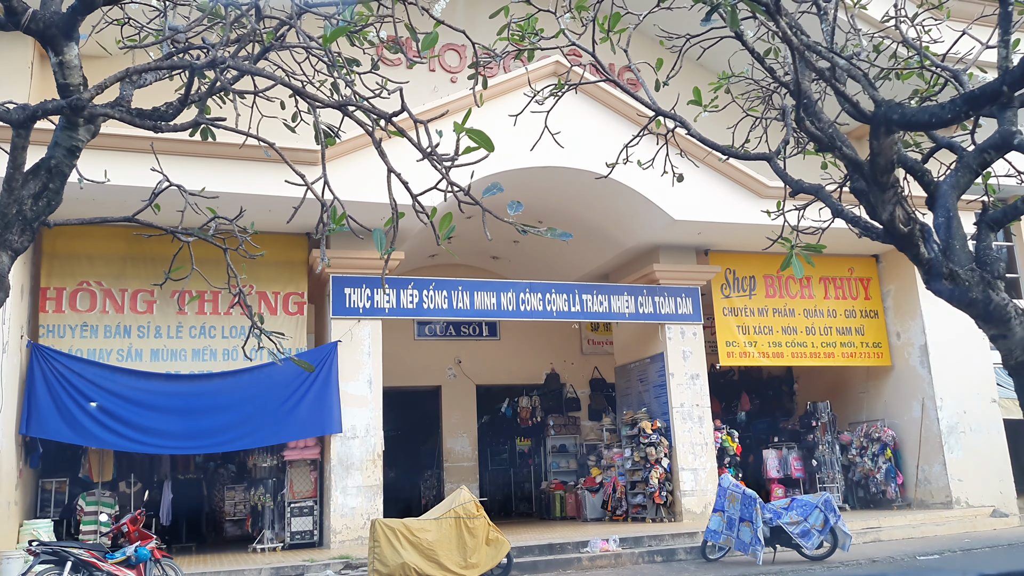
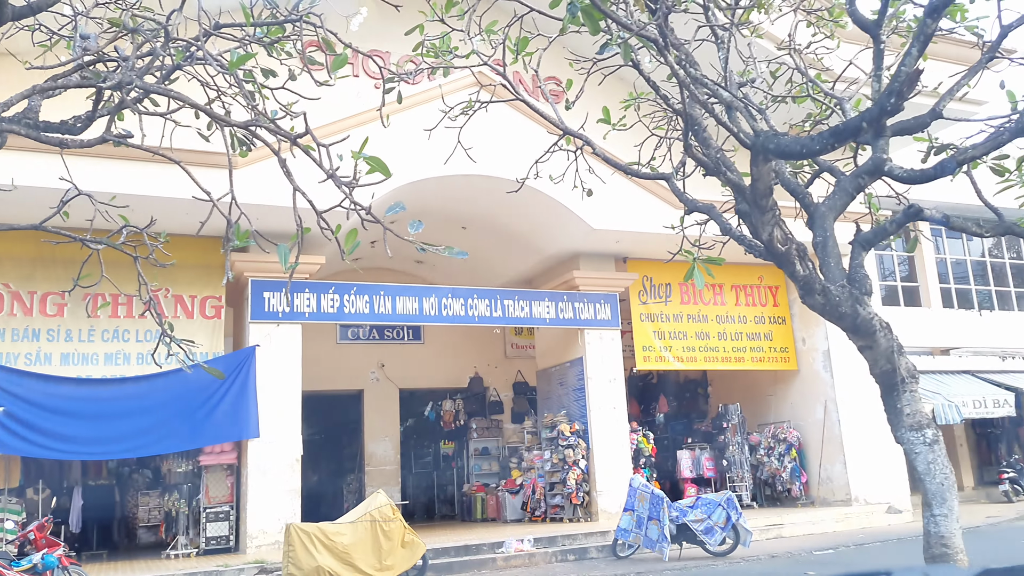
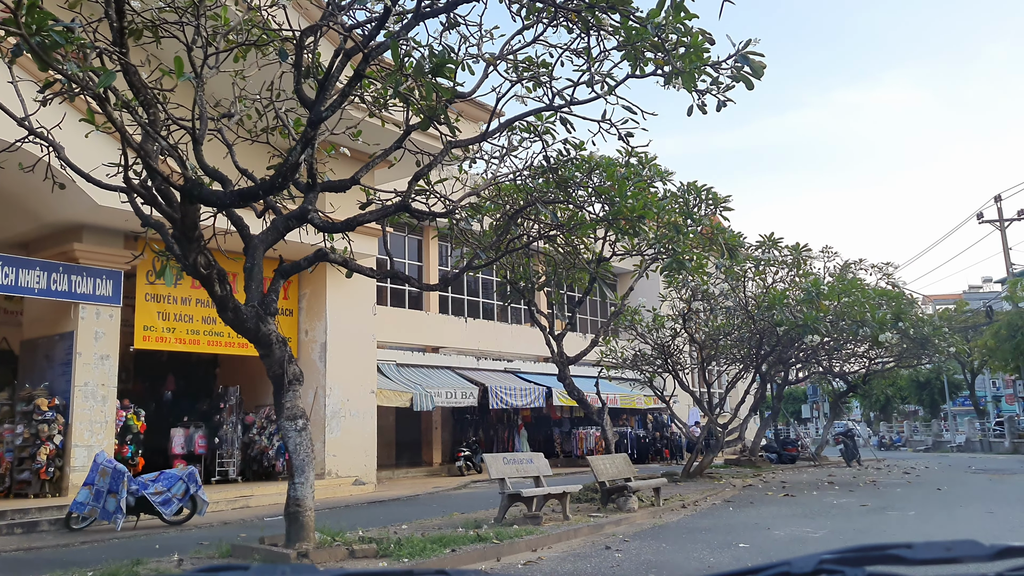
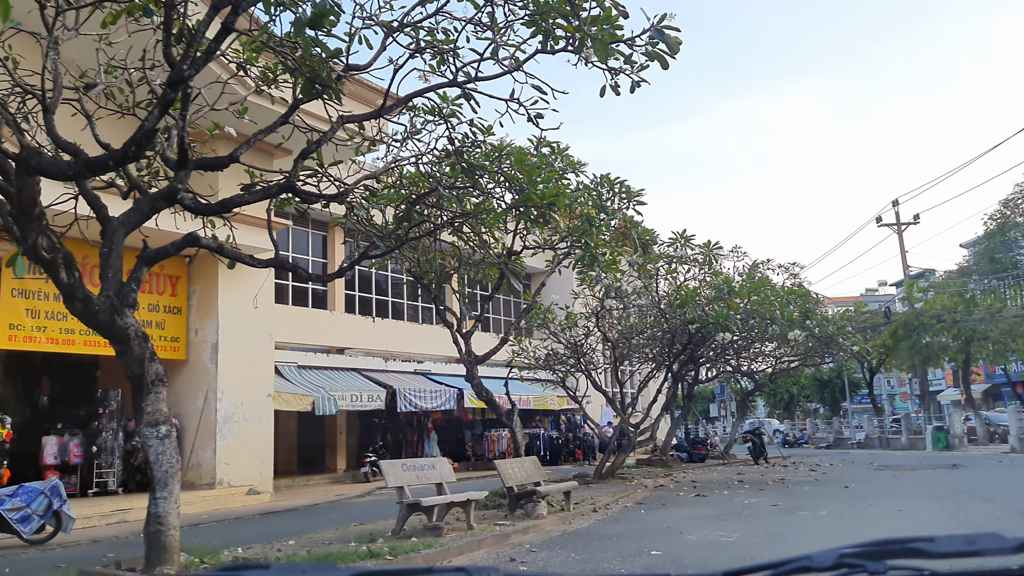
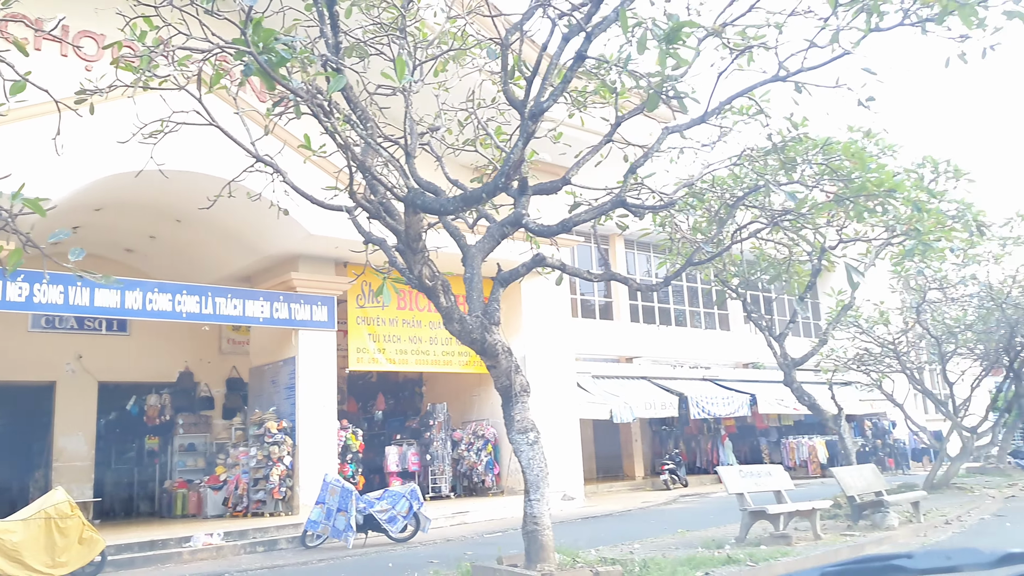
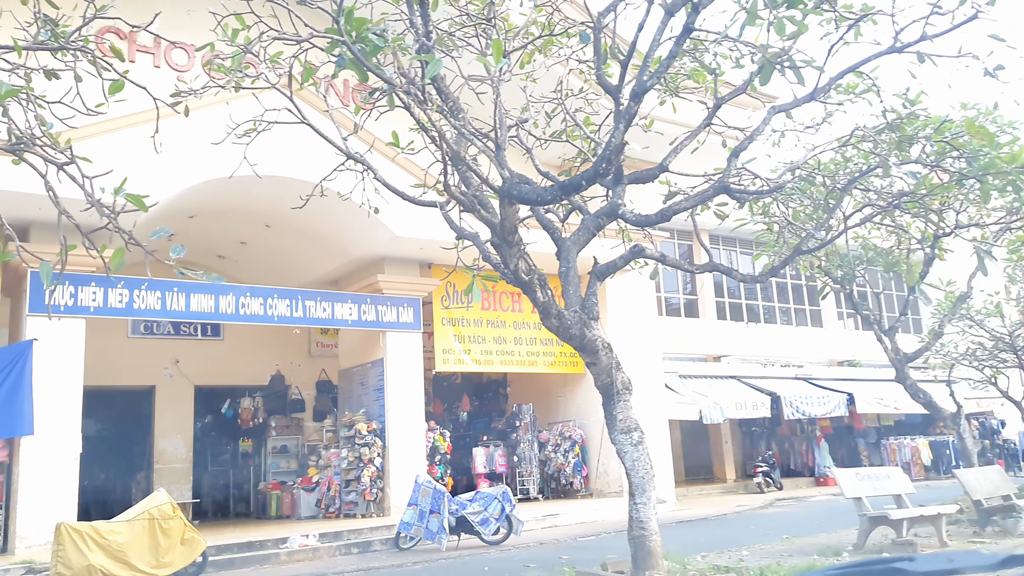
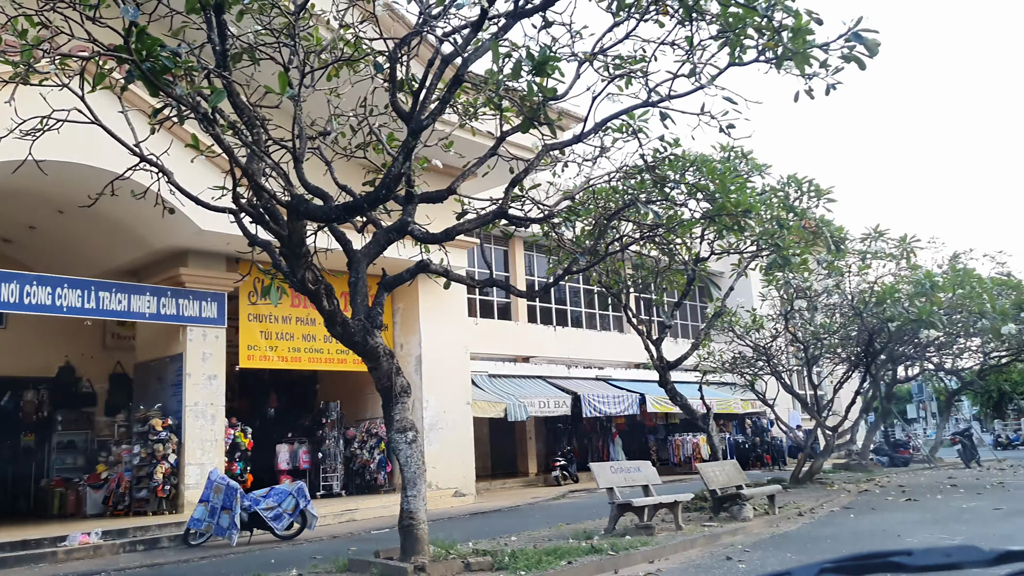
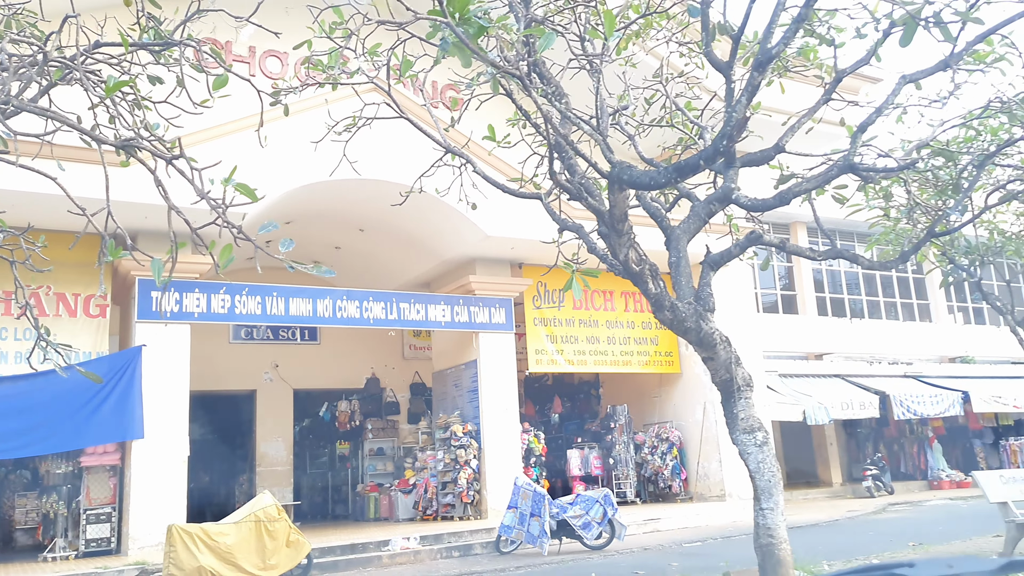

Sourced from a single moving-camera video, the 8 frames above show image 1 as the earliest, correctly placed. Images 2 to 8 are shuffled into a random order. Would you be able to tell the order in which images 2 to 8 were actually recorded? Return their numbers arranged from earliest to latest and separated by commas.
2, 8, 6, 5, 7, 3, 4
